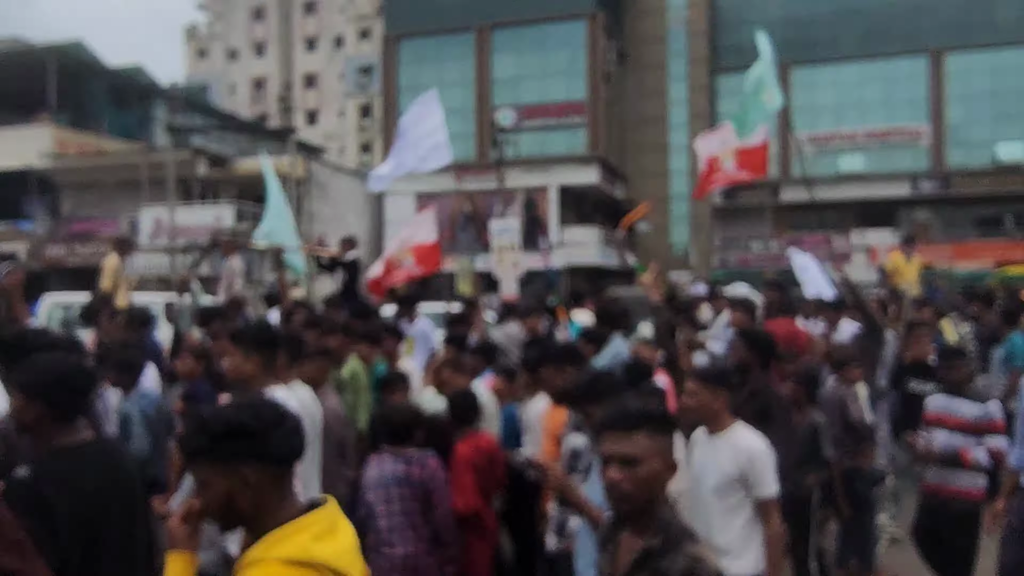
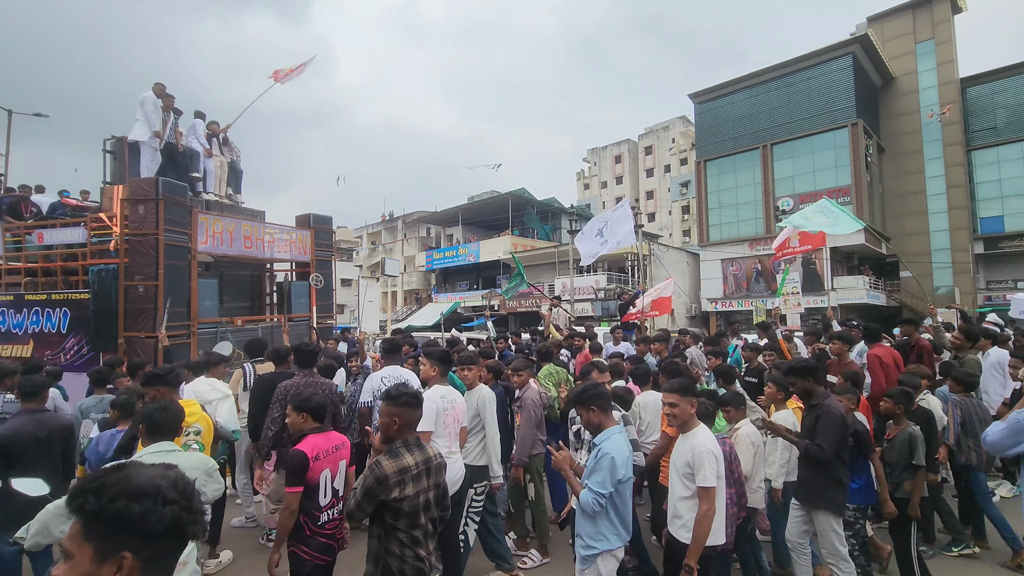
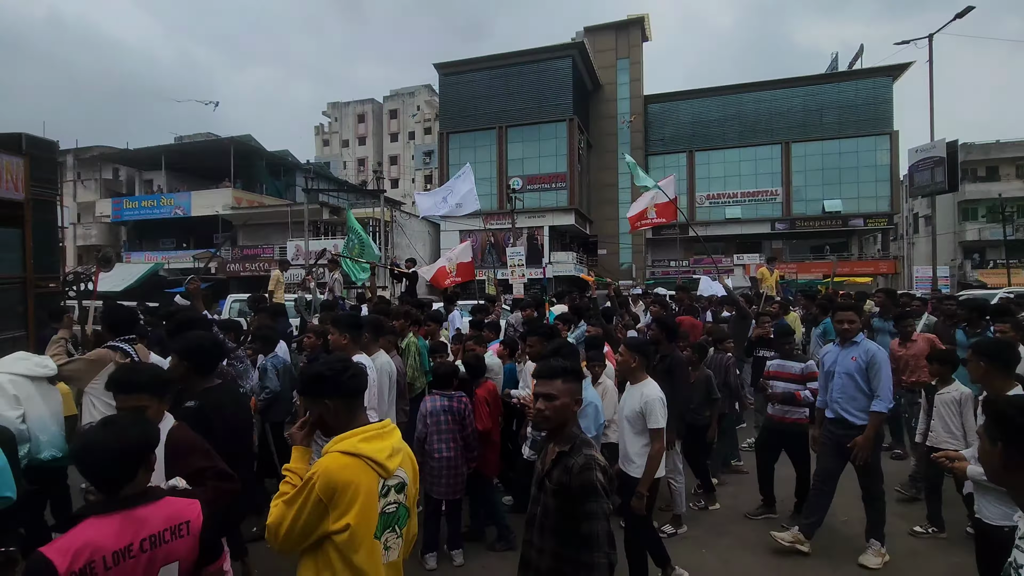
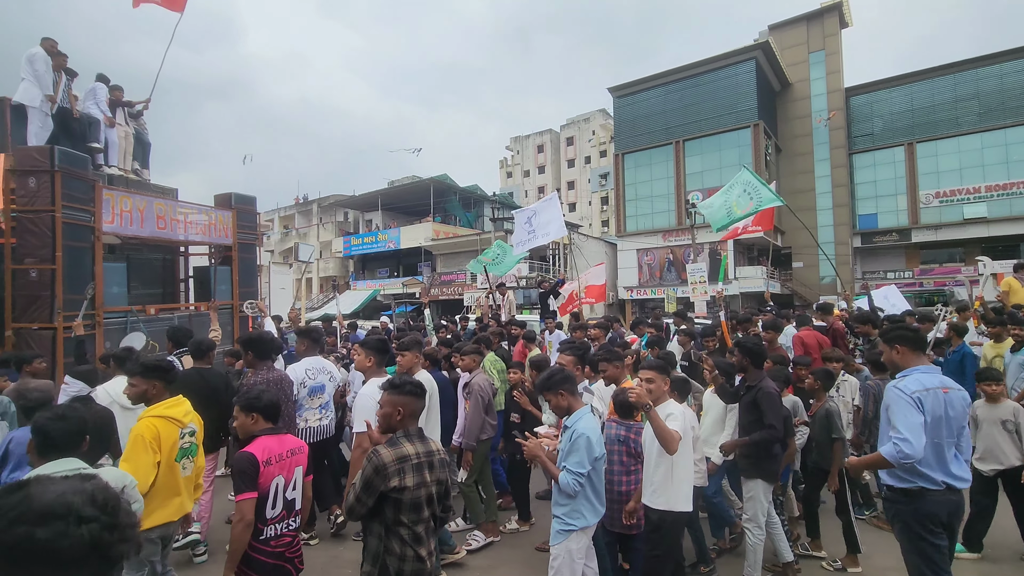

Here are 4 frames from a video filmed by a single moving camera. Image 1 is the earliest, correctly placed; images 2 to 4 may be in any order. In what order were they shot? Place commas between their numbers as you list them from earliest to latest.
3, 4, 2
